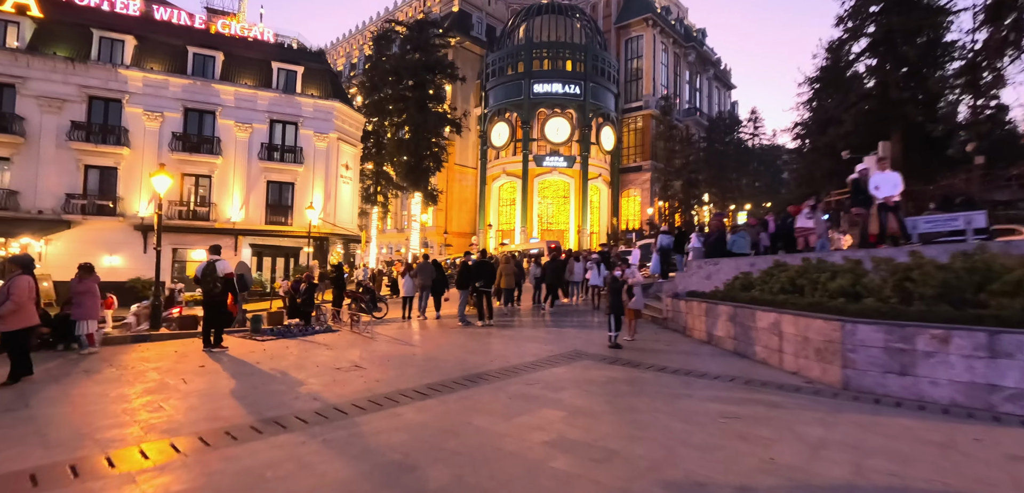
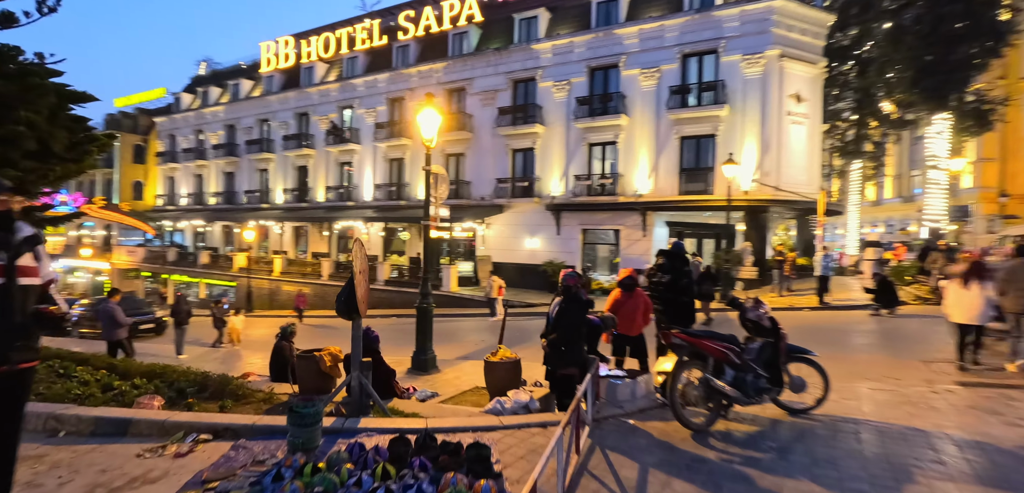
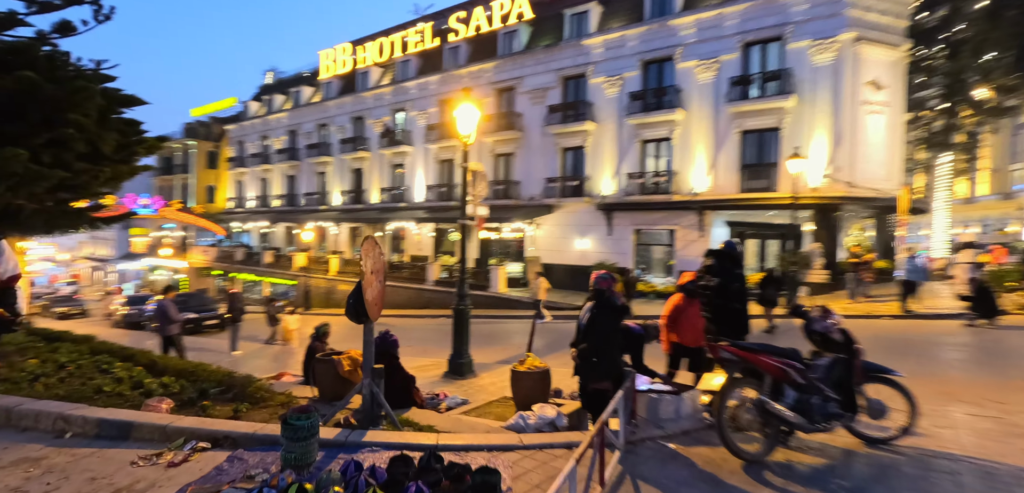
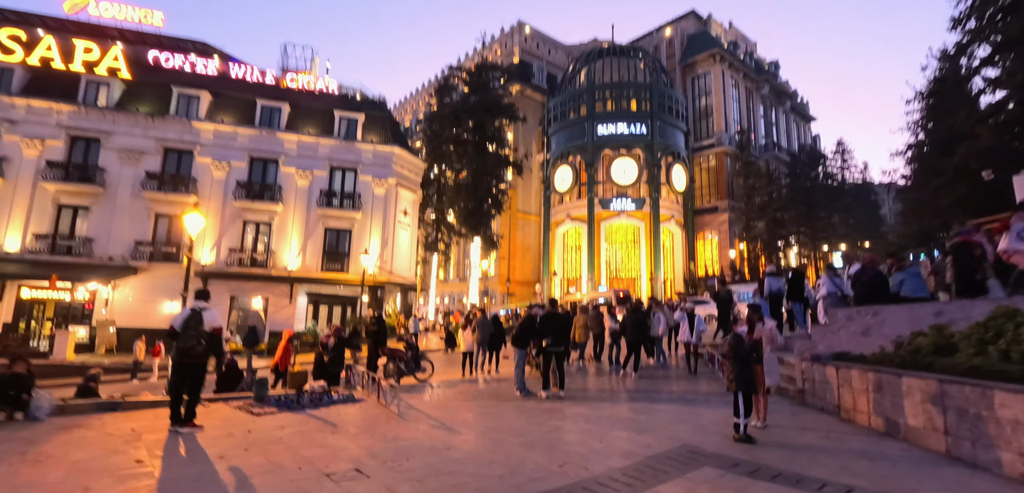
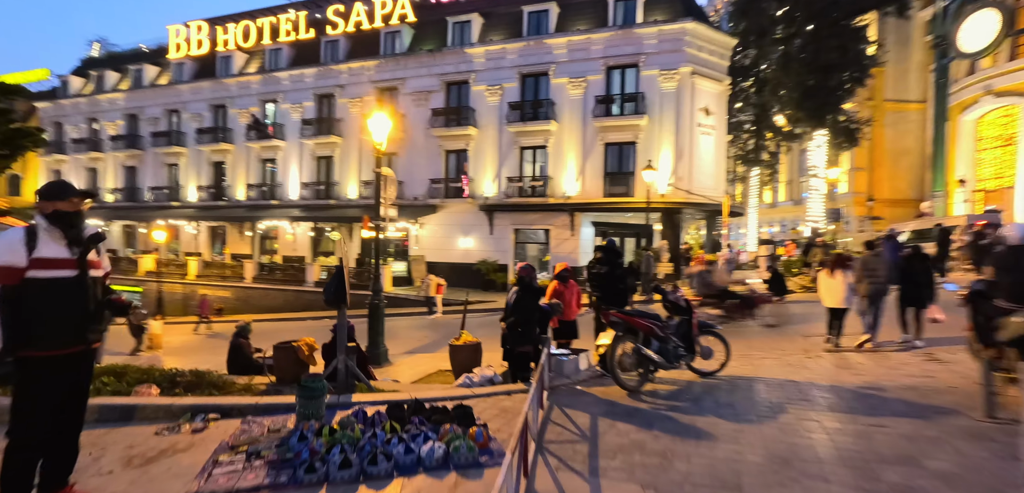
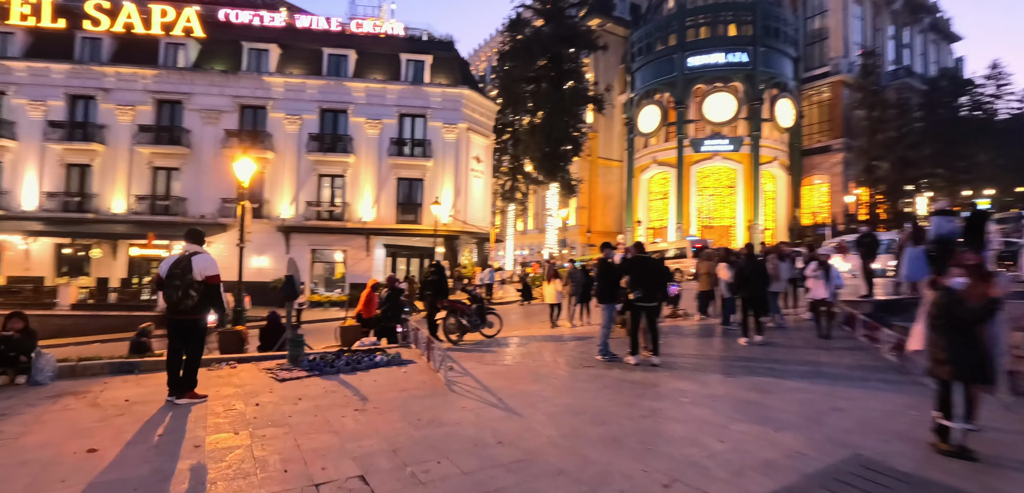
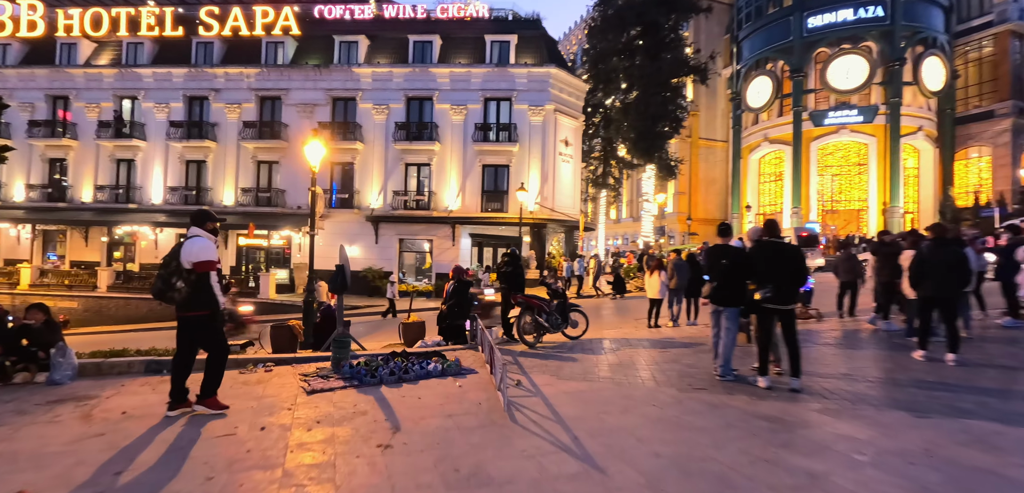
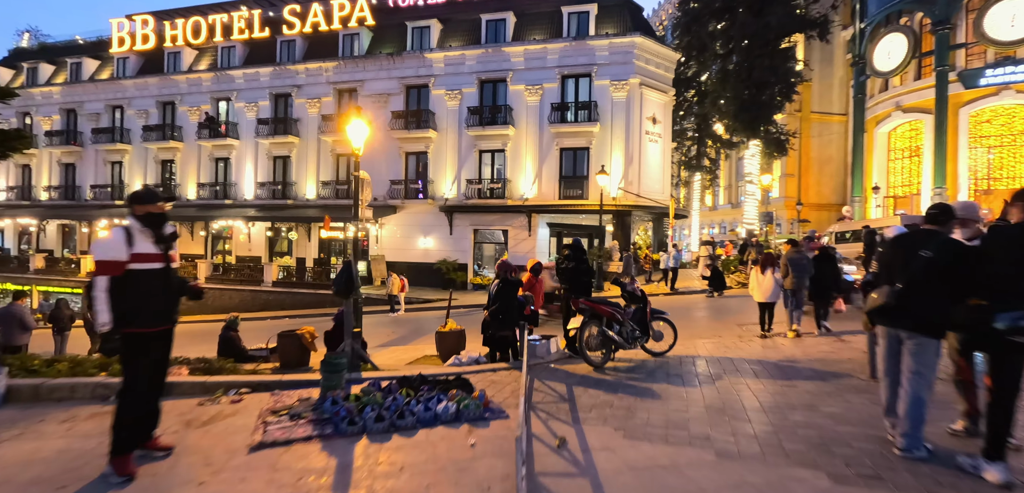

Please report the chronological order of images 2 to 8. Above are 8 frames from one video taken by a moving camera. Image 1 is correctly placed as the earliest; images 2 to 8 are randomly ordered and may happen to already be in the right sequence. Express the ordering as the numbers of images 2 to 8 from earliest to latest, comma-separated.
4, 6, 7, 8, 5, 2, 3
